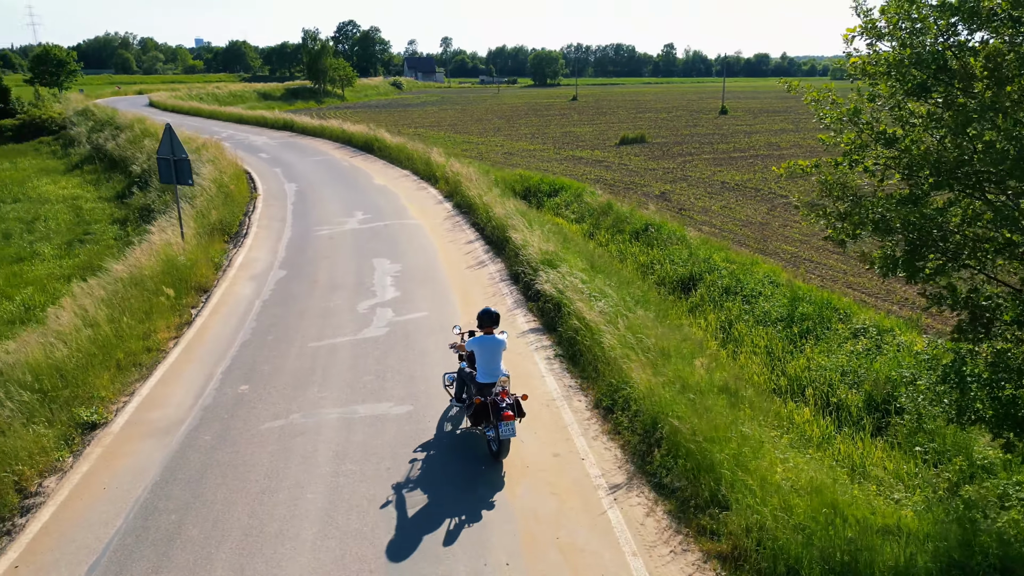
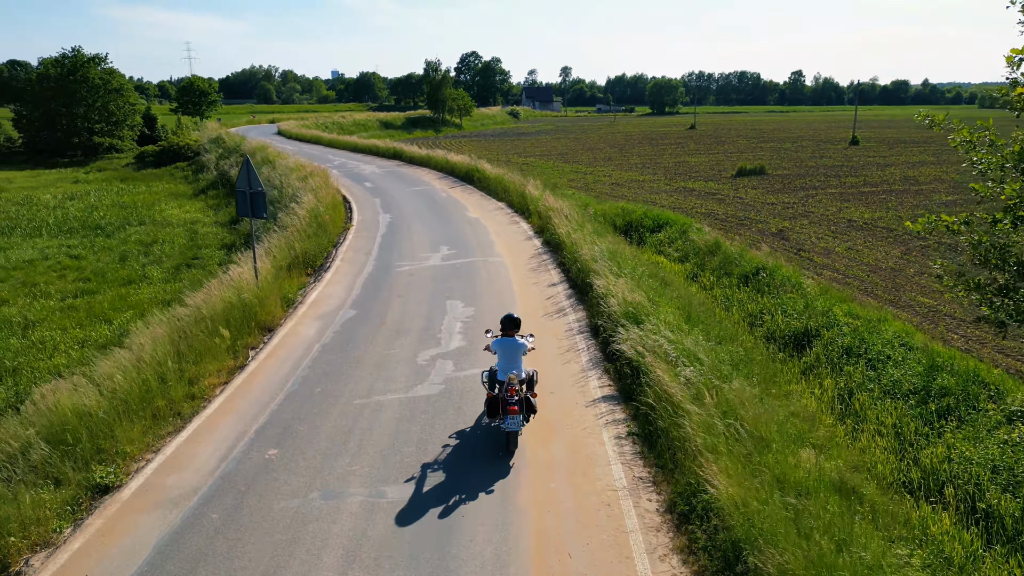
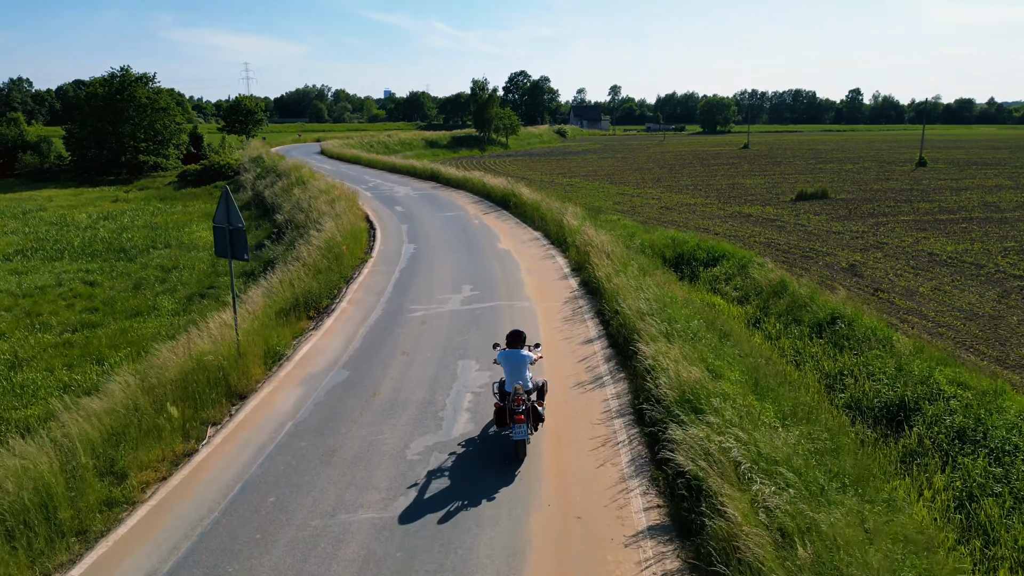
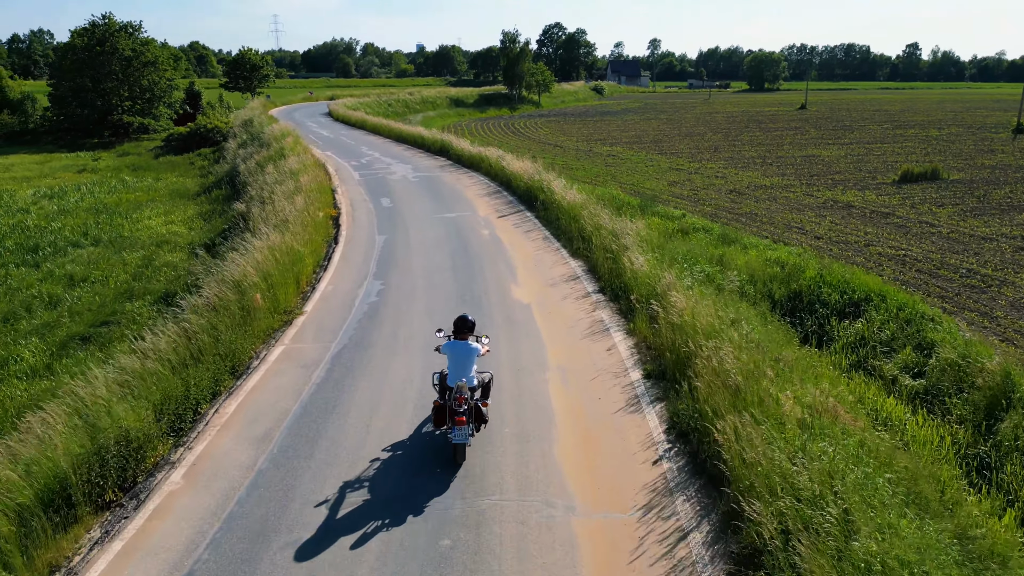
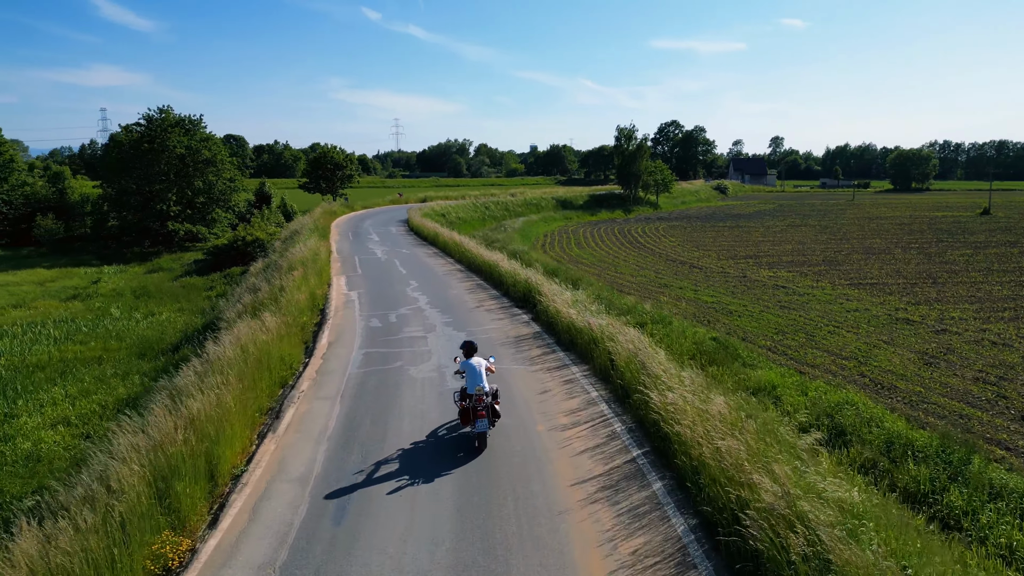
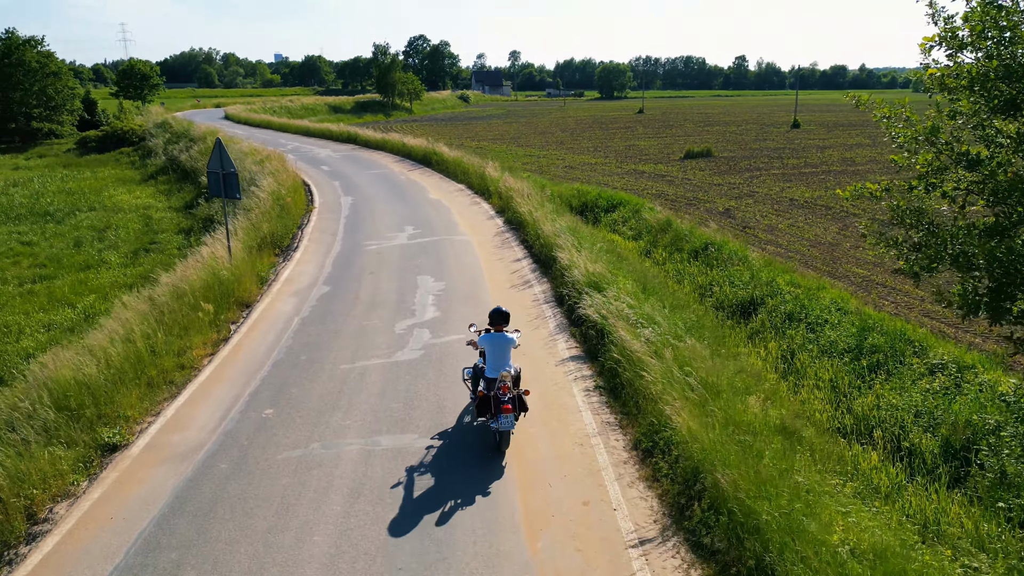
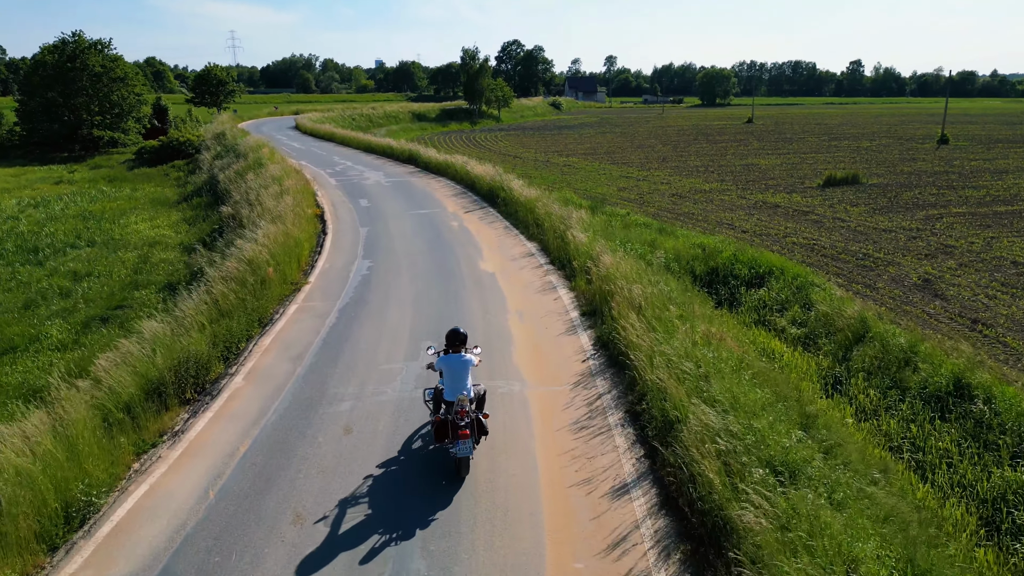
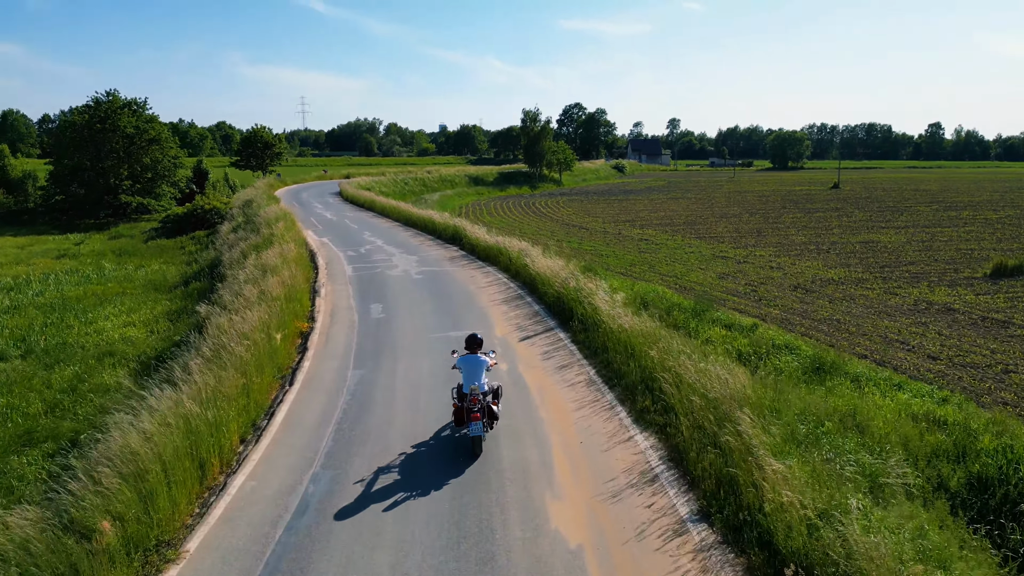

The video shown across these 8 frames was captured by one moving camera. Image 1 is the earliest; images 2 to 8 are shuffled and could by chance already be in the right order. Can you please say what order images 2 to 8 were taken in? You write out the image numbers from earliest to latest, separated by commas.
6, 2, 3, 7, 4, 8, 5
